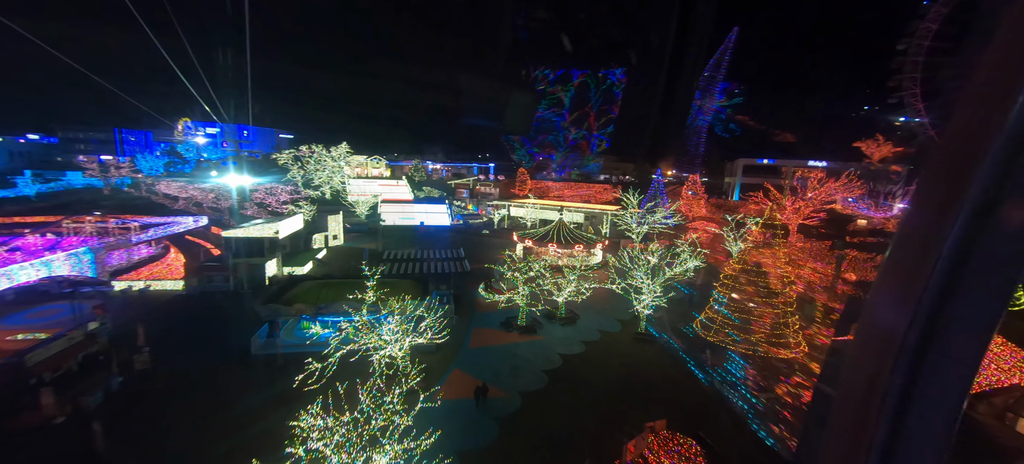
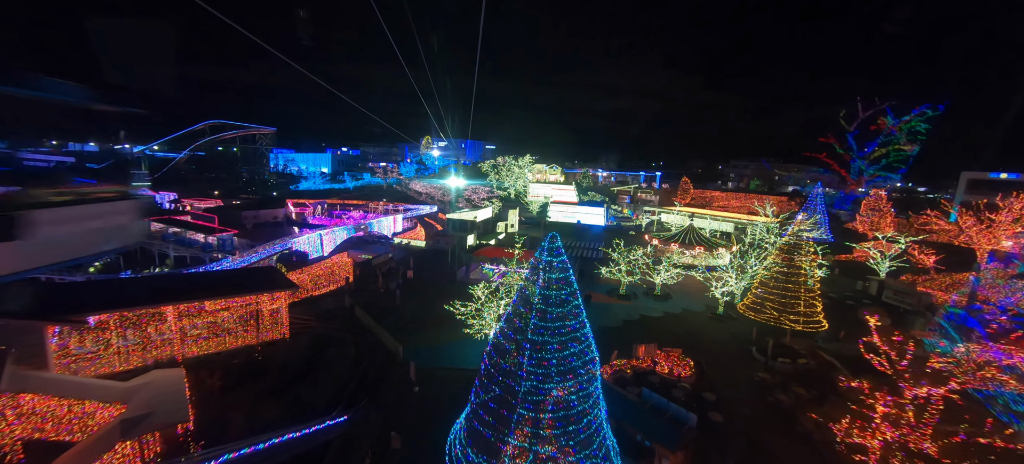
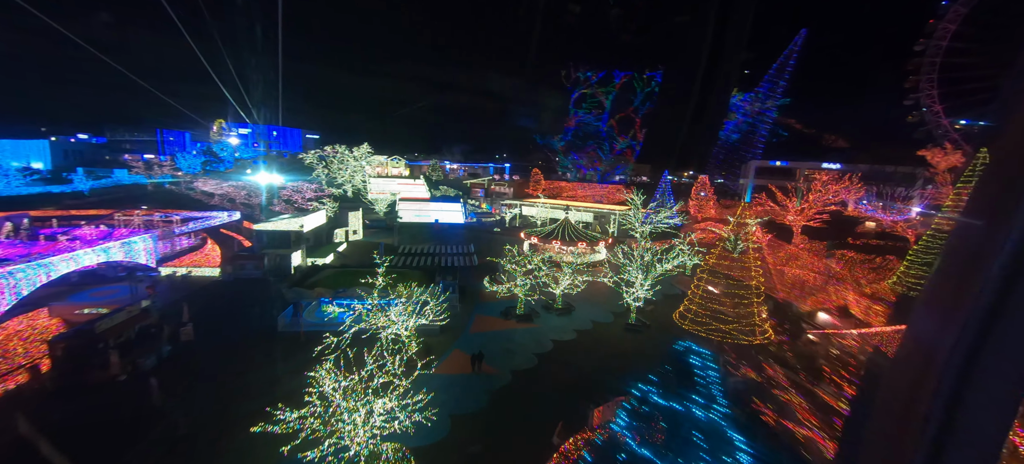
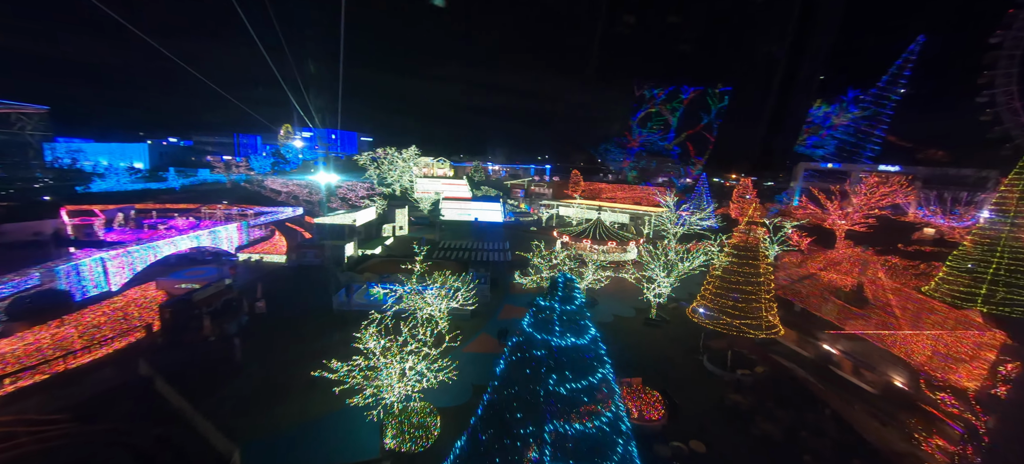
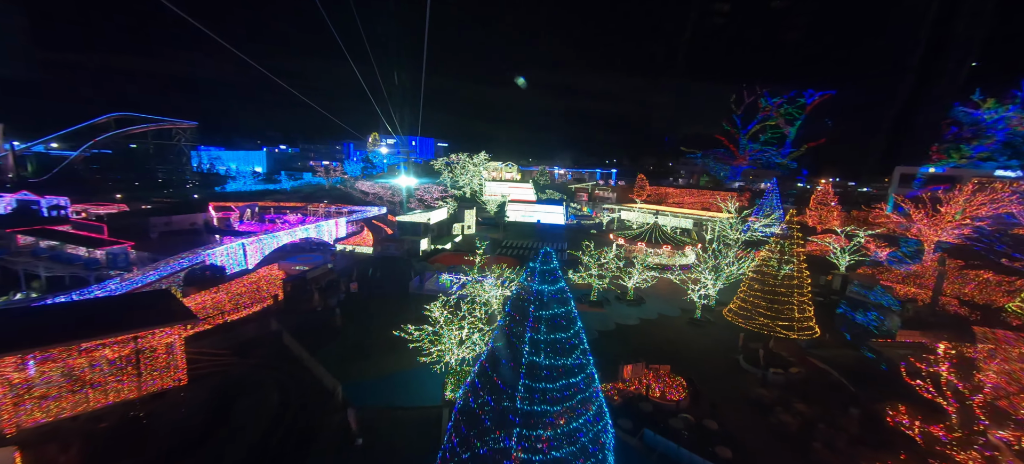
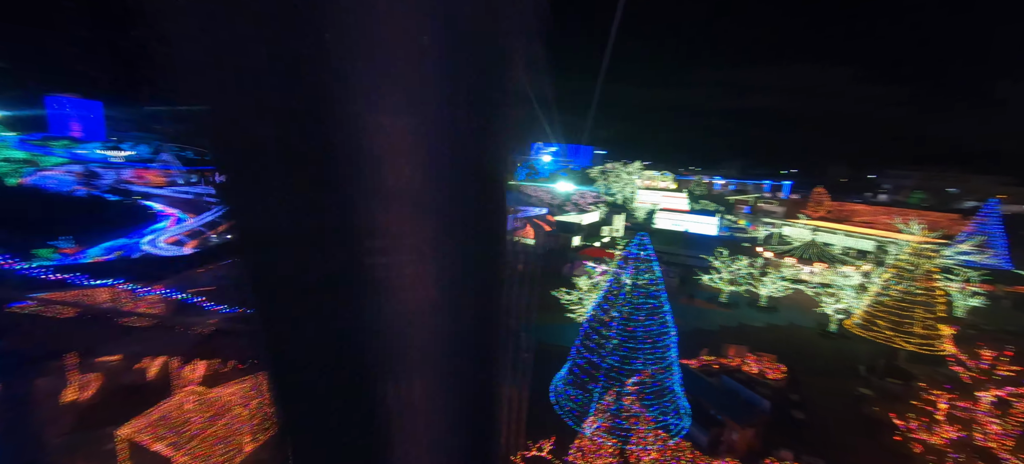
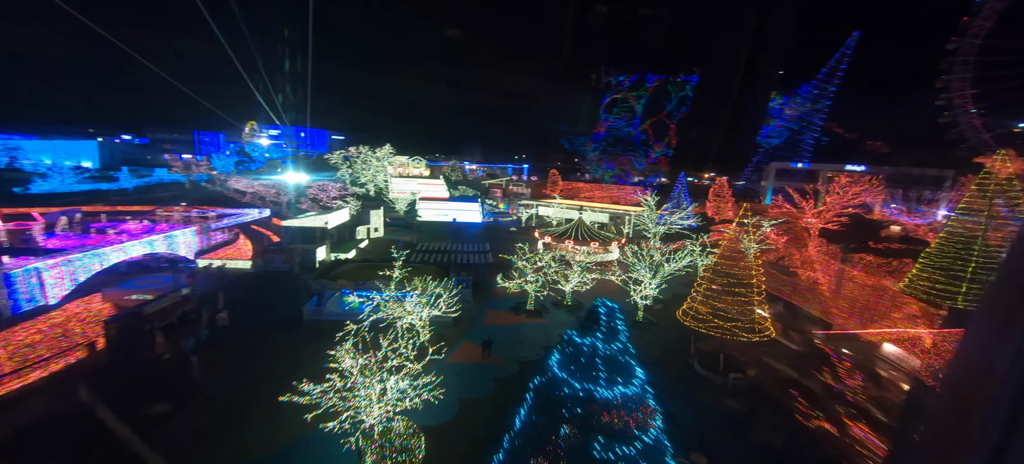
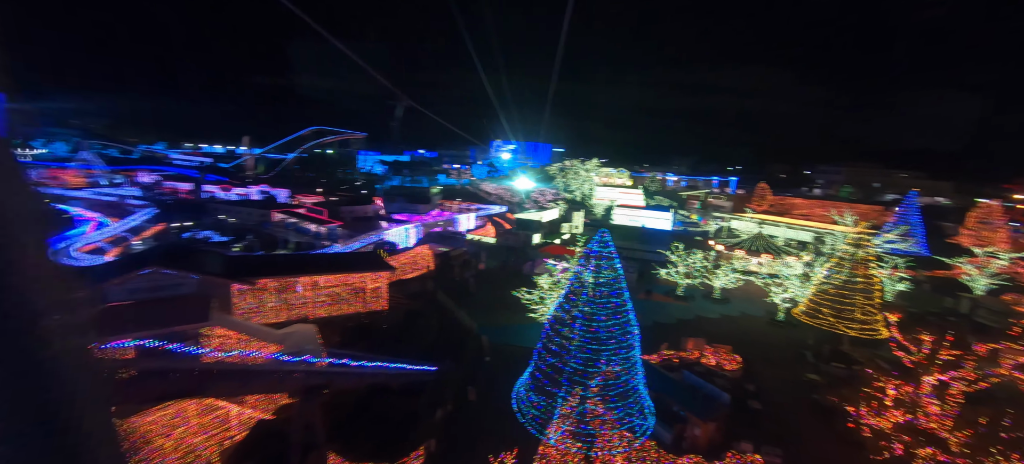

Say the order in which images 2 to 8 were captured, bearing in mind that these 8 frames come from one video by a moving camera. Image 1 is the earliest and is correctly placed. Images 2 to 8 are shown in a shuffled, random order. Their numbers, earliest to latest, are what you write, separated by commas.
3, 7, 4, 5, 2, 8, 6
